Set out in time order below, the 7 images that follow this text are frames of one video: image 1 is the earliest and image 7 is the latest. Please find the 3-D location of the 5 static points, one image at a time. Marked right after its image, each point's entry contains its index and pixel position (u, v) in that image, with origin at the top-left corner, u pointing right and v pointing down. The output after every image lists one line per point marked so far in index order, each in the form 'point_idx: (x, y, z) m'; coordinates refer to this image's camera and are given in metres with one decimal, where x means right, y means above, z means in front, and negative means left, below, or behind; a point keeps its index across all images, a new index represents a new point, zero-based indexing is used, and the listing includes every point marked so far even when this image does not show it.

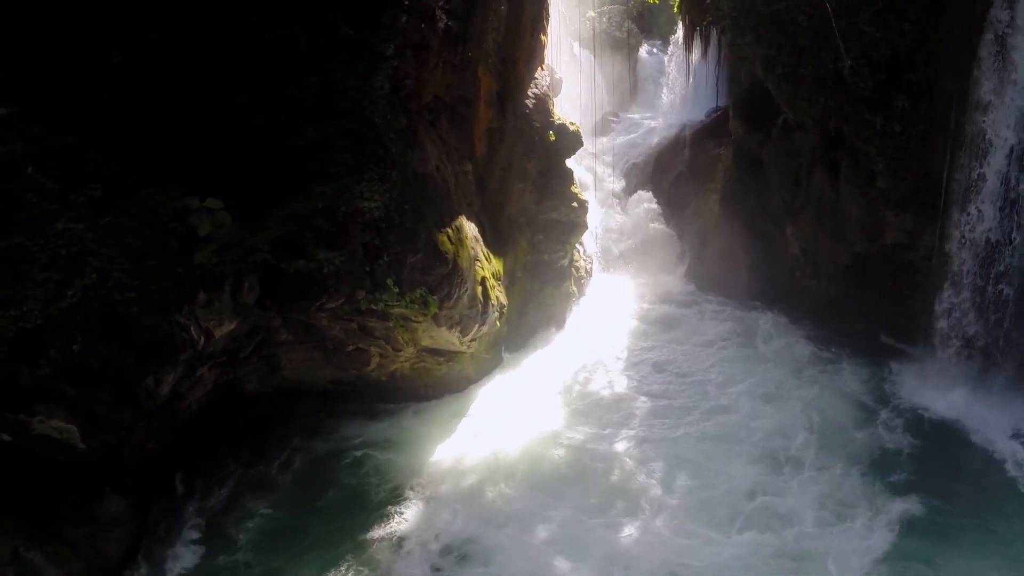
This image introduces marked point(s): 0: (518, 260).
0: (+0.1, +0.5, +12.4) m
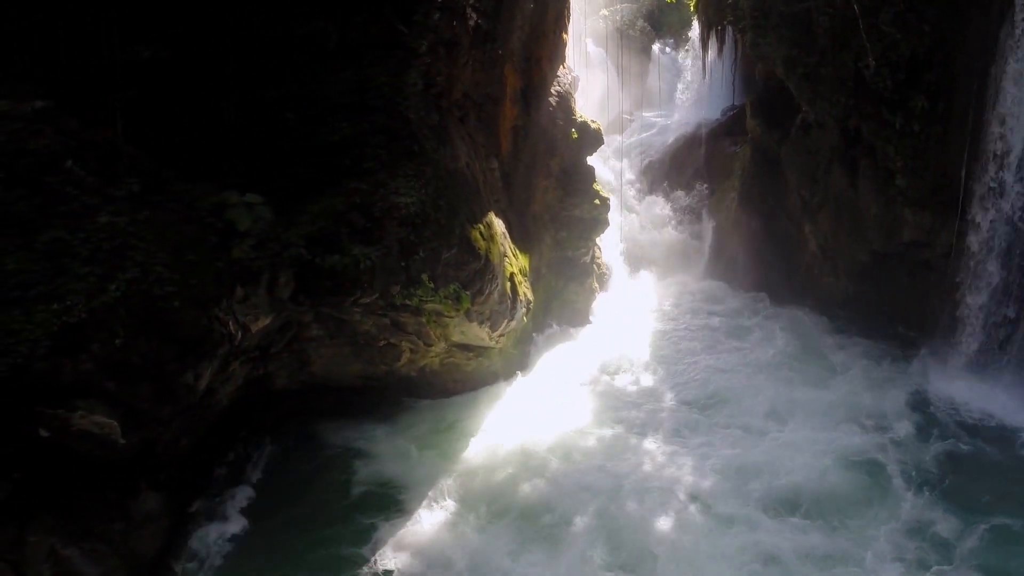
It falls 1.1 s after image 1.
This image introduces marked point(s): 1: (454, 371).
0: (+0.5, +0.5, +12.4) m
1: (-0.9, -1.2, +10.9) m
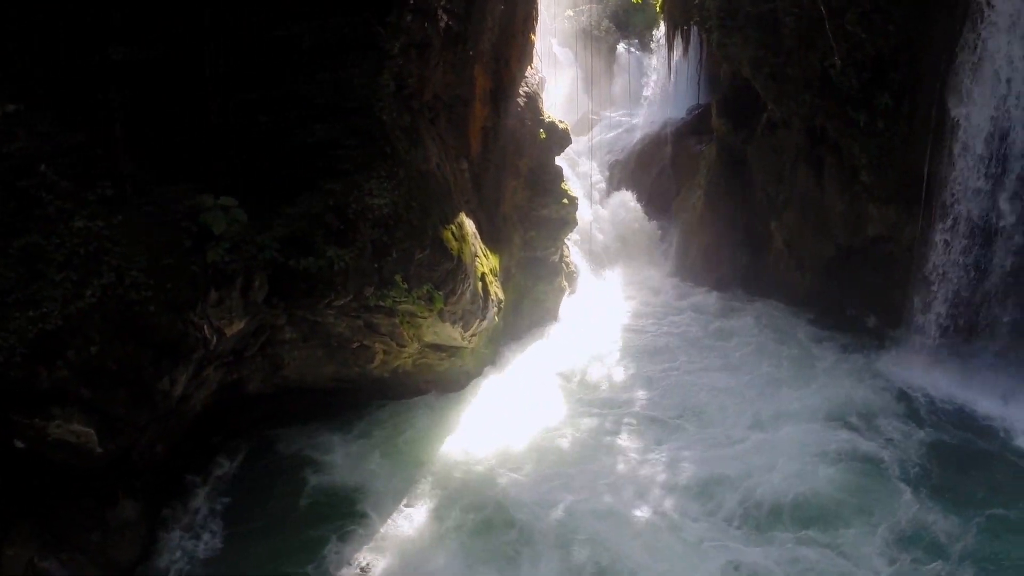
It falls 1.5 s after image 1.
0: (0.0, +0.6, +12.6) m
1: (-1.3, -1.2, +10.9) m
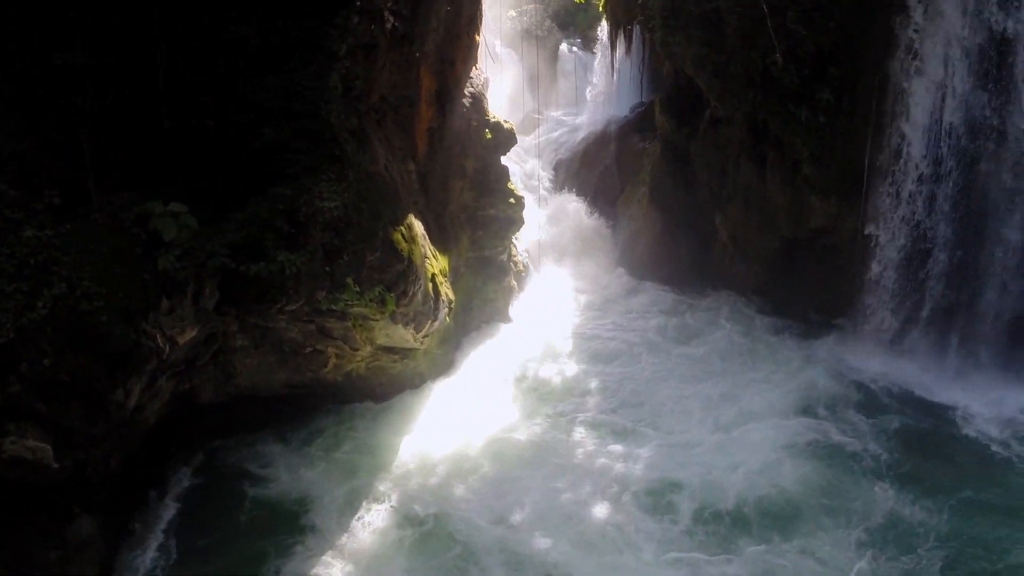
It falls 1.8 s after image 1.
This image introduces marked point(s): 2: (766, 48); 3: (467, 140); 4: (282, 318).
0: (-0.9, +0.6, +12.6) m
1: (-2.0, -1.3, +10.9) m
2: (+4.2, +4.0, +12.2) m
3: (-0.8, +2.5, +12.5) m
4: (-2.8, -0.4, +9.1) m
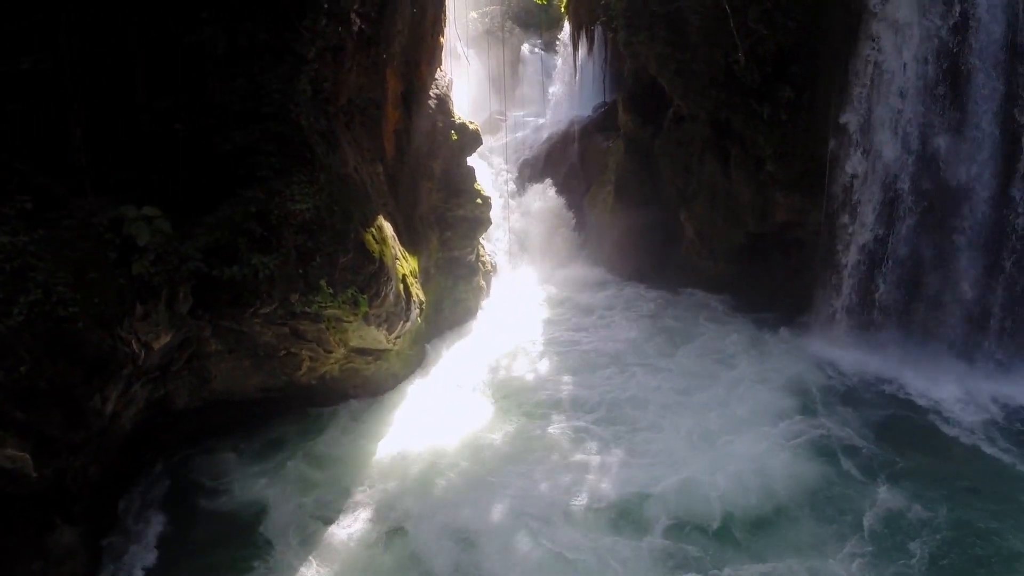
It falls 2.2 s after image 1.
0: (-1.4, +0.5, +12.7) m
1: (-2.4, -1.3, +10.9) m
2: (+3.6, +4.1, +12.6) m
3: (-1.4, +2.5, +12.6) m
4: (-3.2, -0.4, +9.1) m
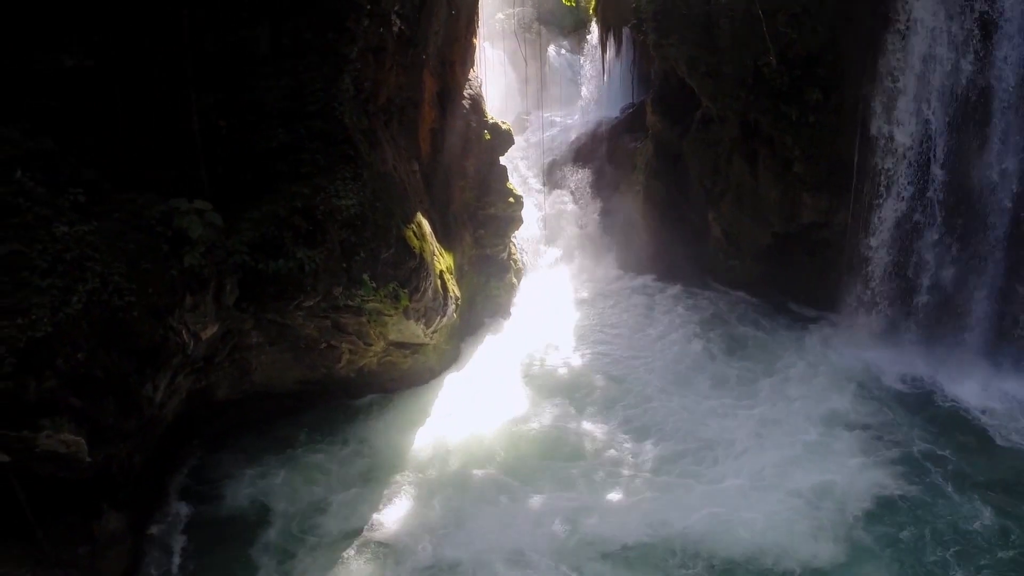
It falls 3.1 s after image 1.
0: (-0.8, +0.6, +12.9) m
1: (-1.9, -1.2, +11.1) m
2: (+4.2, +4.1, +12.7) m
3: (-0.8, +2.6, +12.8) m
4: (-2.7, -0.3, +9.3) m
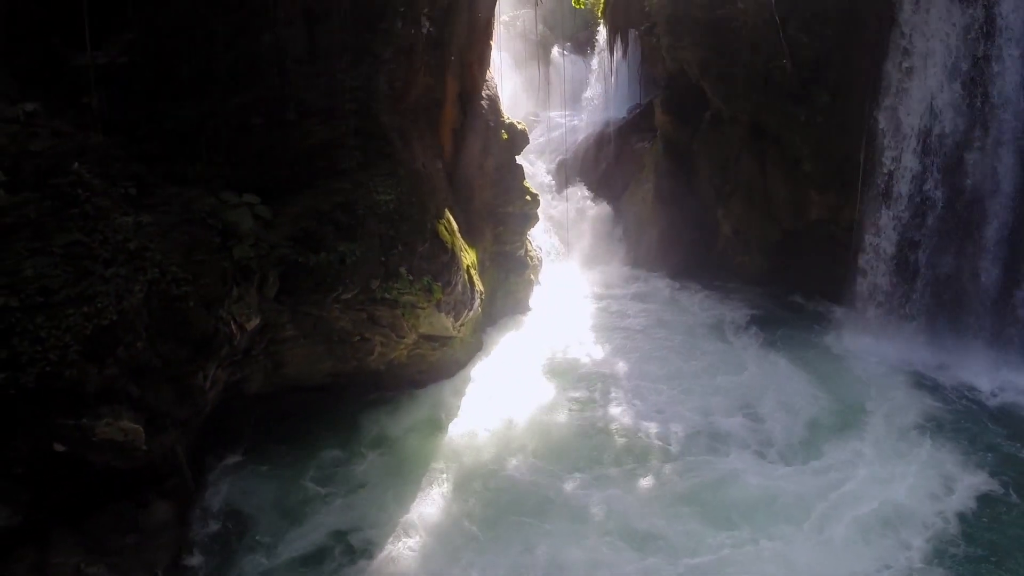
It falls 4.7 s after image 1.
0: (-0.5, +0.7, +13.2) m
1: (-1.5, -1.2, +11.4) m
2: (+4.5, +4.2, +13.2) m
3: (-0.5, +2.6, +13.1) m
4: (-2.3, -0.2, +9.5) m
